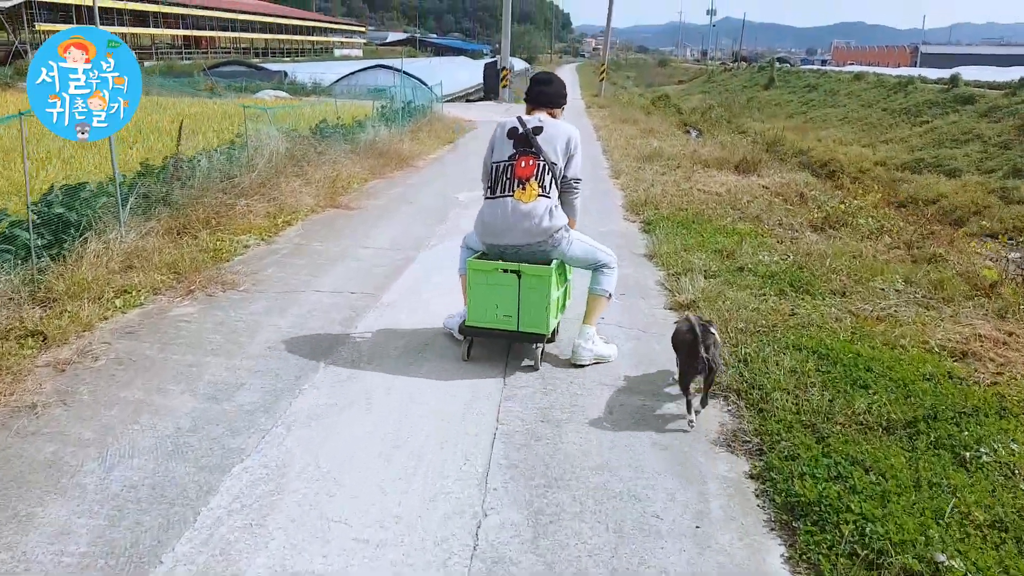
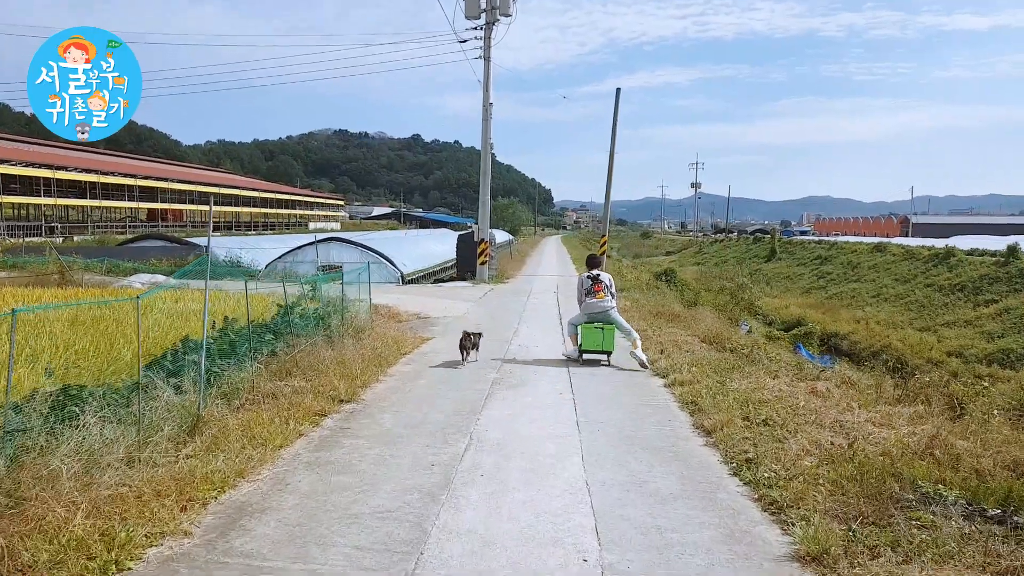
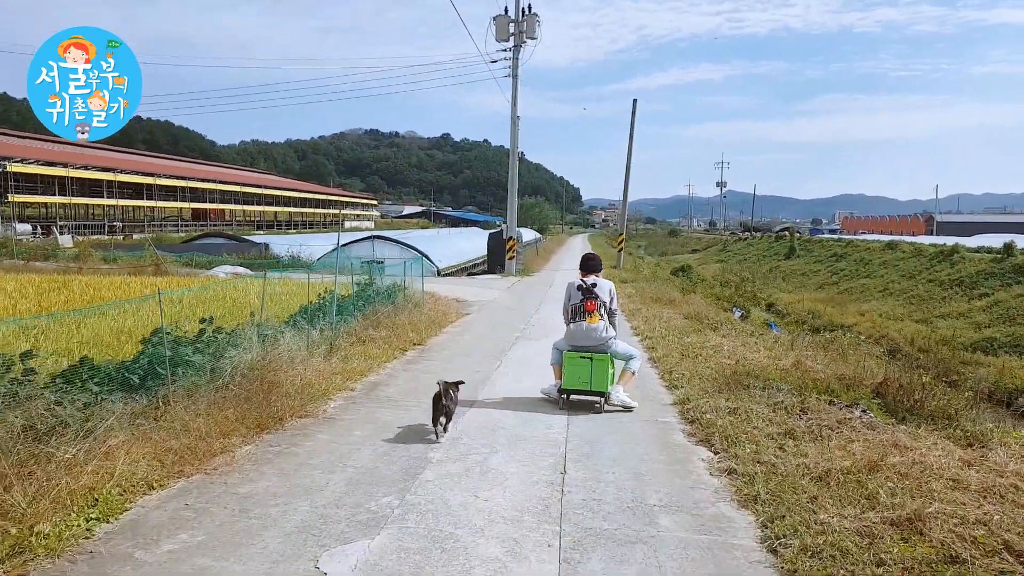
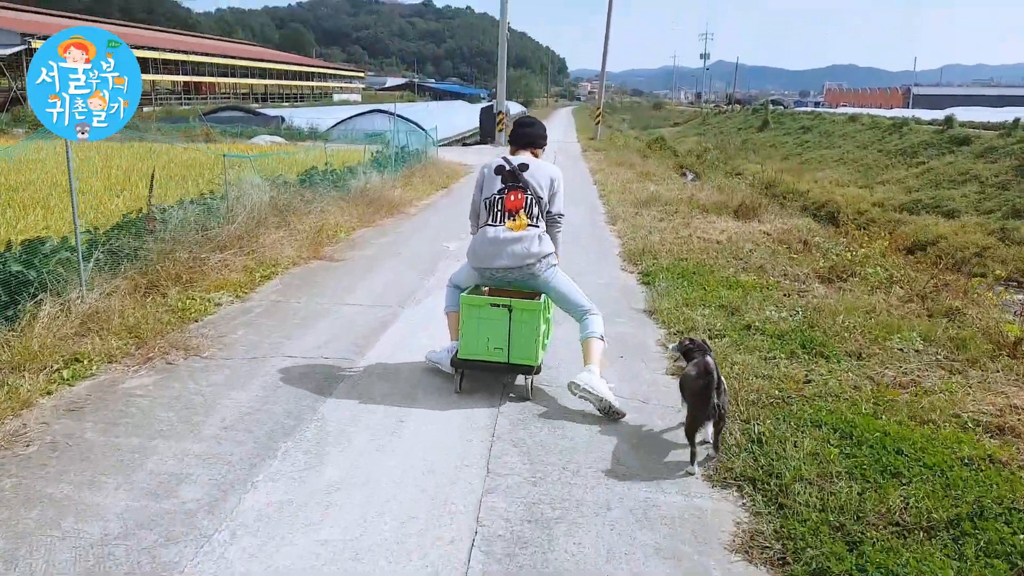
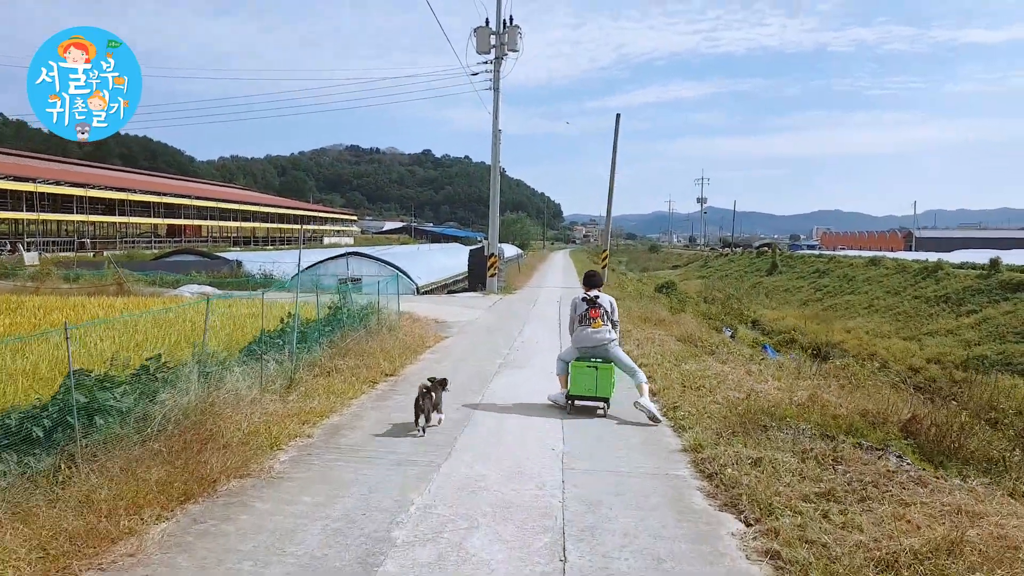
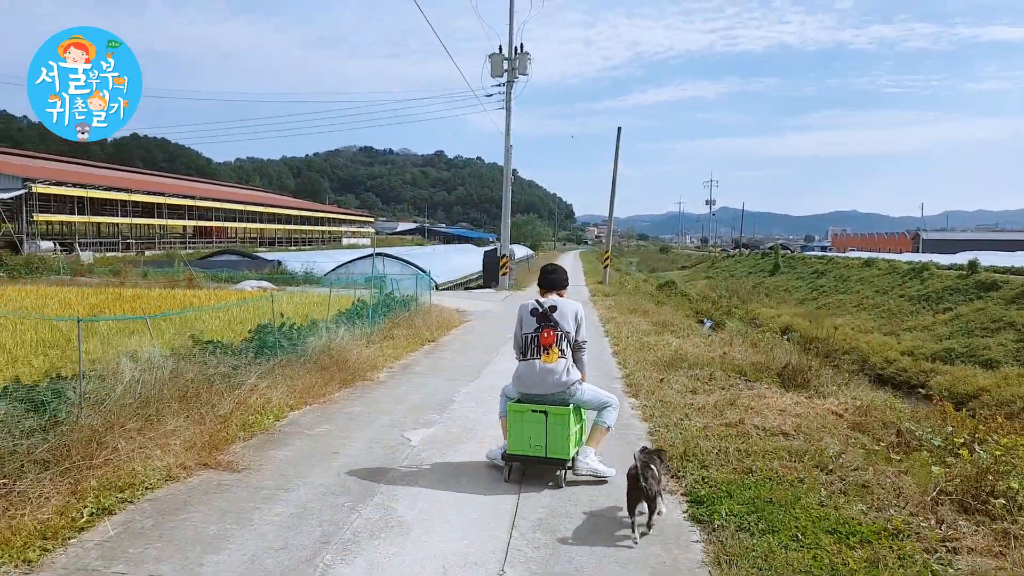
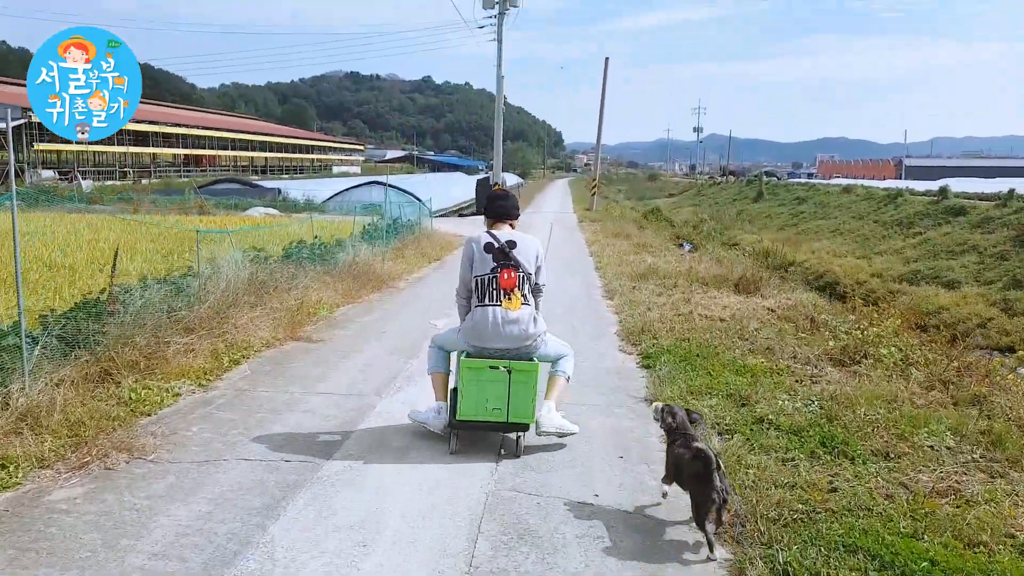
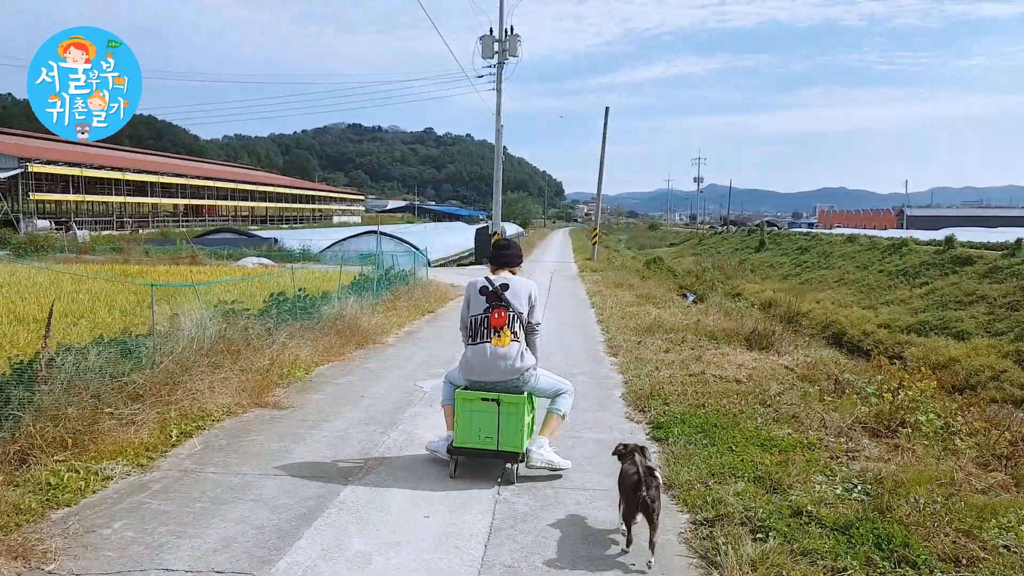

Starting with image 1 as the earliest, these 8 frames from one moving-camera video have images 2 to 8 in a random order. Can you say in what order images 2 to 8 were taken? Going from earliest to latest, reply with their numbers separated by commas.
4, 7, 8, 6, 3, 5, 2
